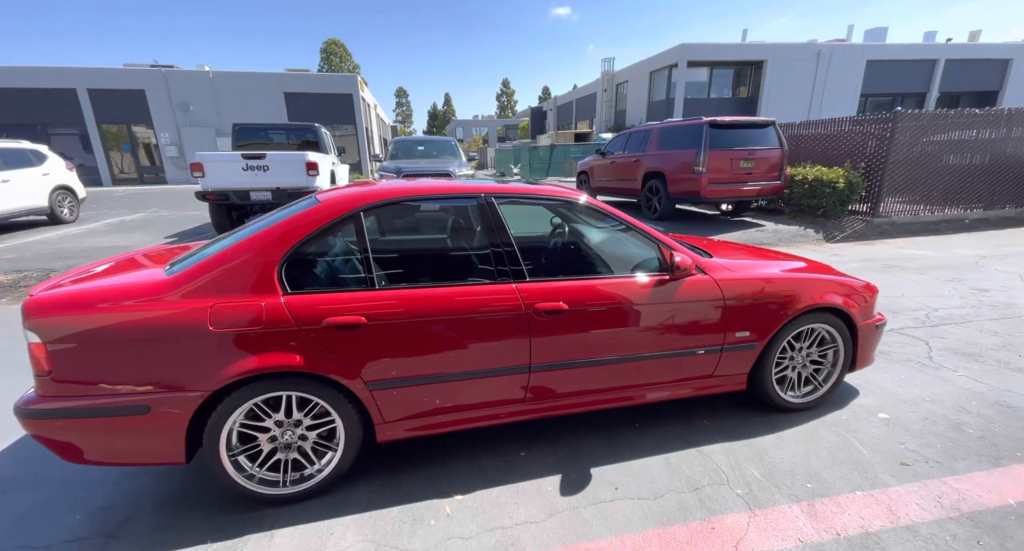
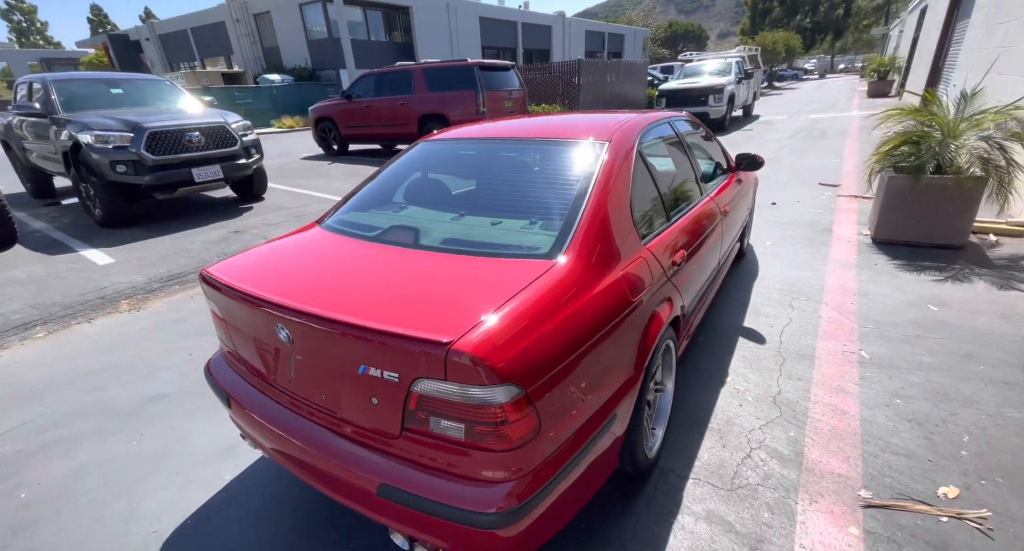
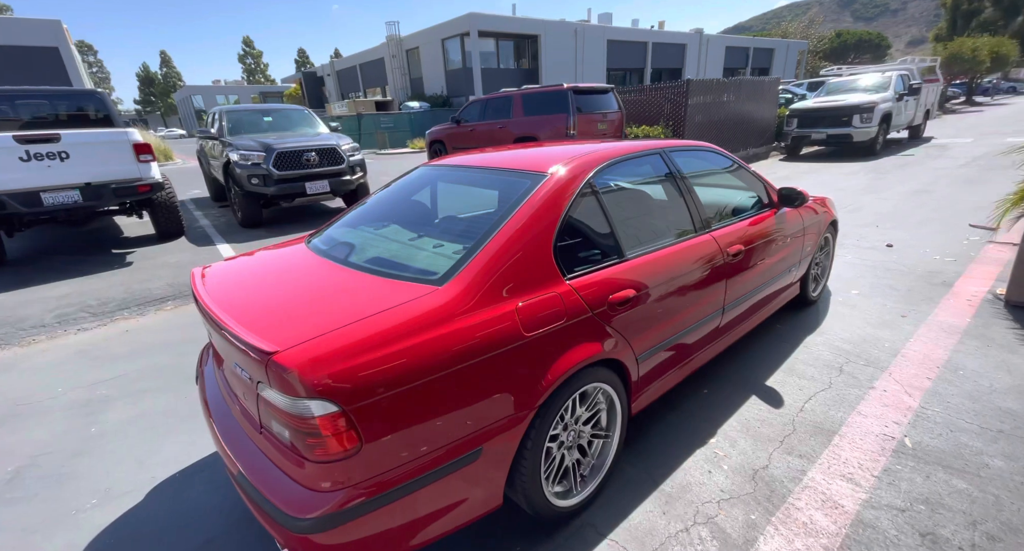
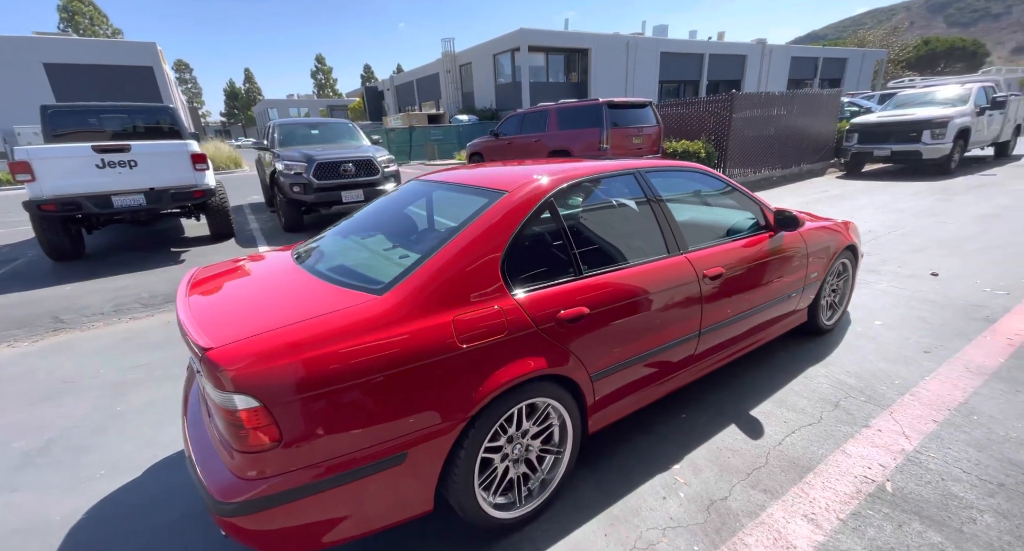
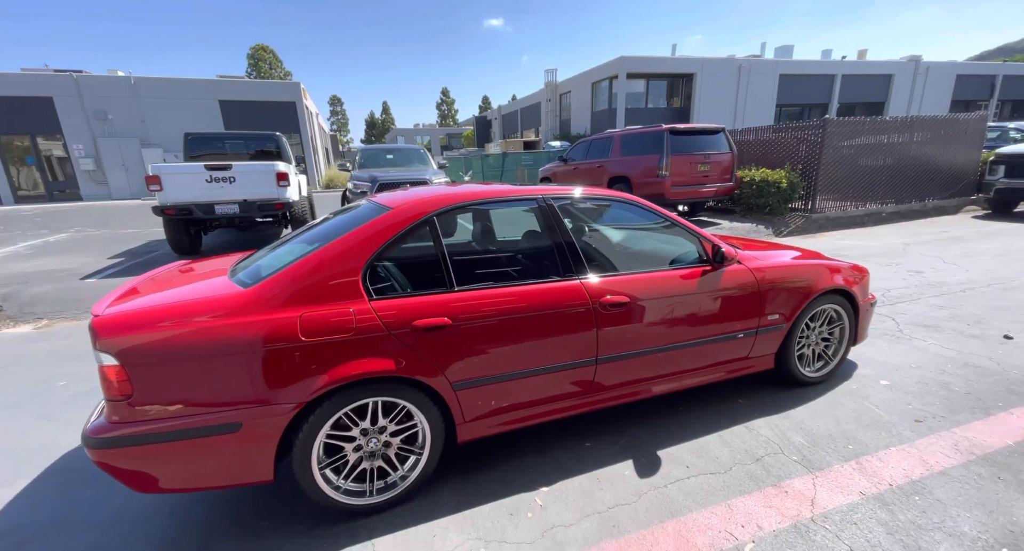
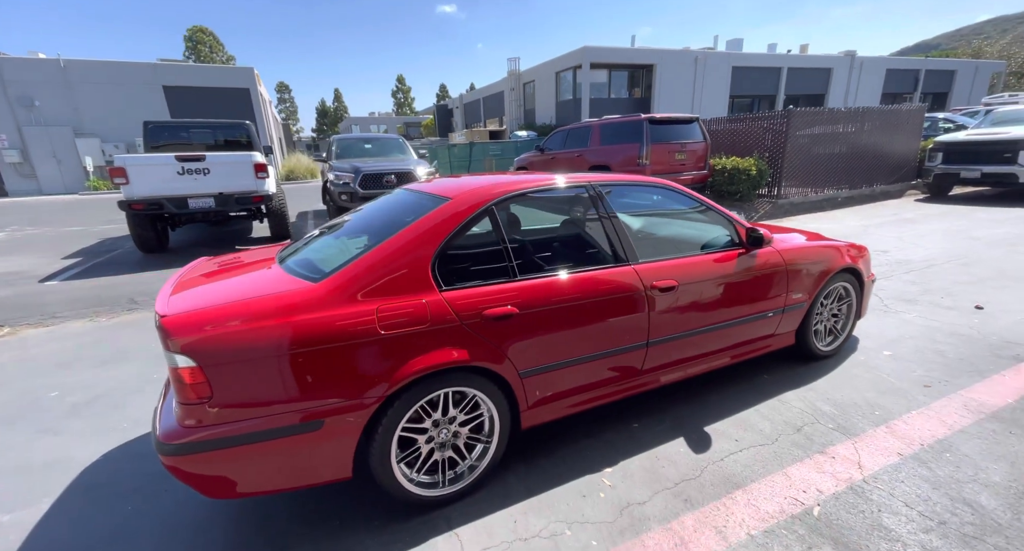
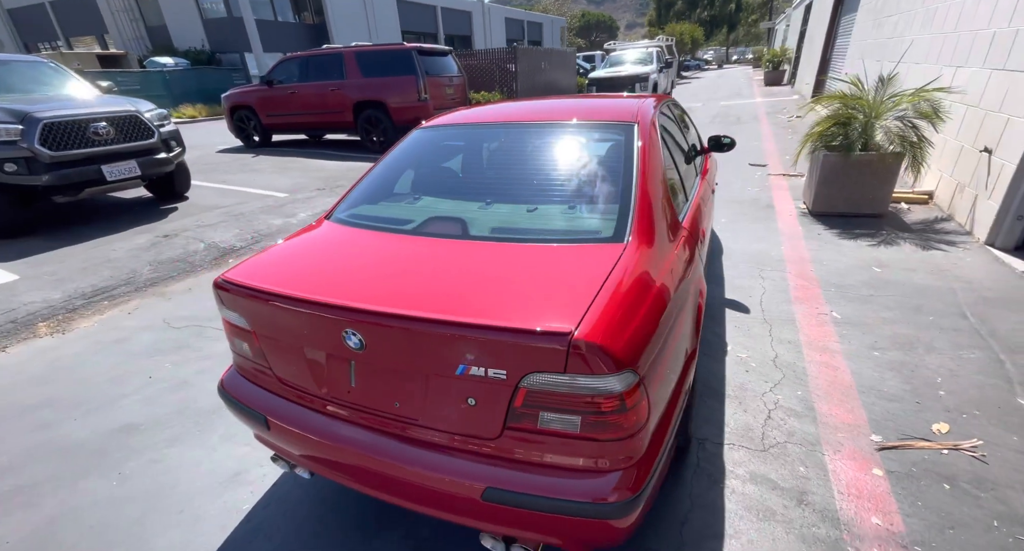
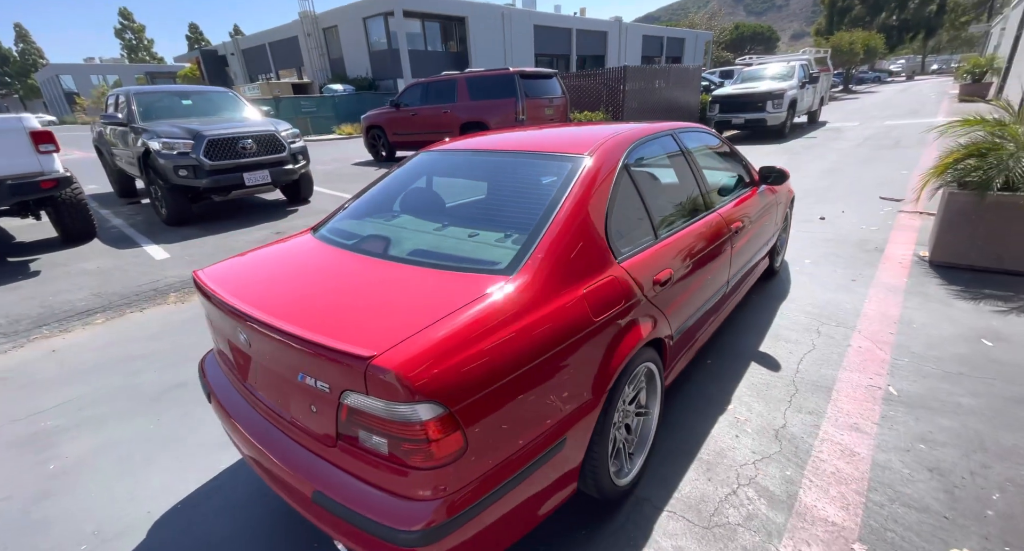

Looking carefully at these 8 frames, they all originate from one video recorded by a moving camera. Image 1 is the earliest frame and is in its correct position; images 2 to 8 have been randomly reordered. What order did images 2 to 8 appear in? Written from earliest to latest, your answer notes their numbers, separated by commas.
5, 6, 4, 3, 8, 2, 7
